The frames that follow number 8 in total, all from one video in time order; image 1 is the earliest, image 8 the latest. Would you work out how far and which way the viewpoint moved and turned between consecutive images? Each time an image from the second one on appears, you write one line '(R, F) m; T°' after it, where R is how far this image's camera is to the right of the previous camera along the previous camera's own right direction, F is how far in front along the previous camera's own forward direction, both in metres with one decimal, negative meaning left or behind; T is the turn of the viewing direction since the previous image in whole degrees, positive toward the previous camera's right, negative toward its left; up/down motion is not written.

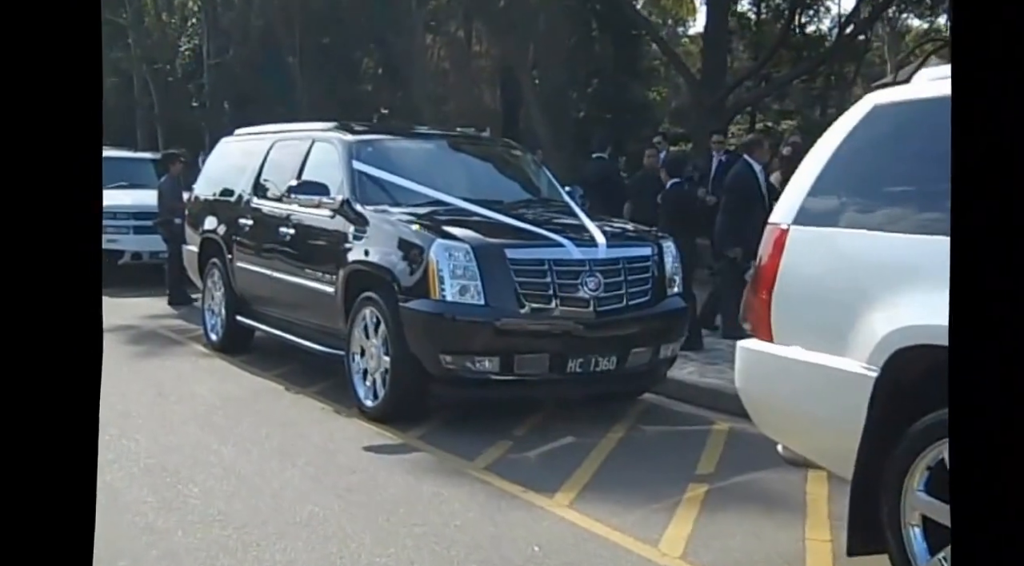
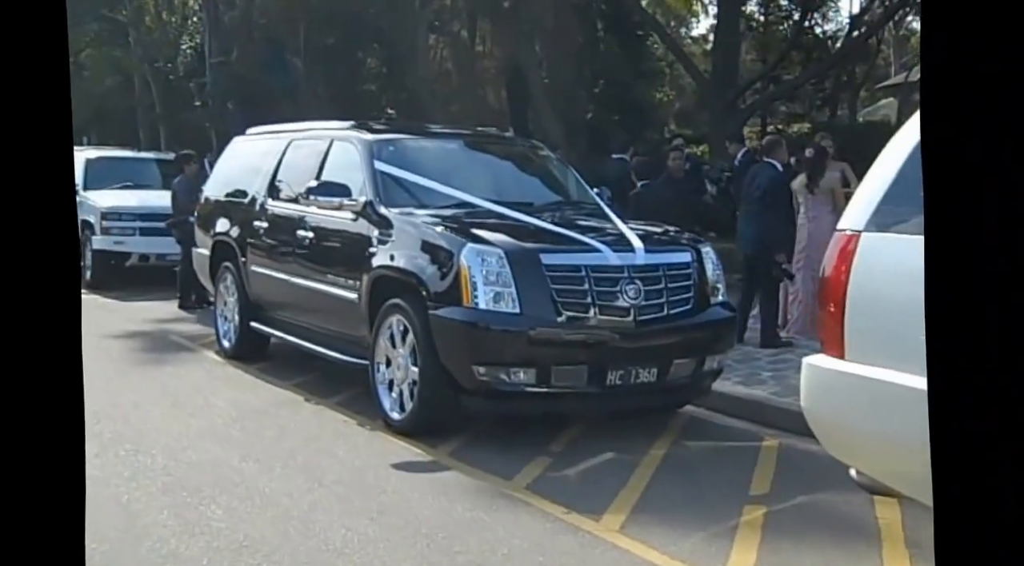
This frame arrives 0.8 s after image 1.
(-0.2, +0.3) m; 0°
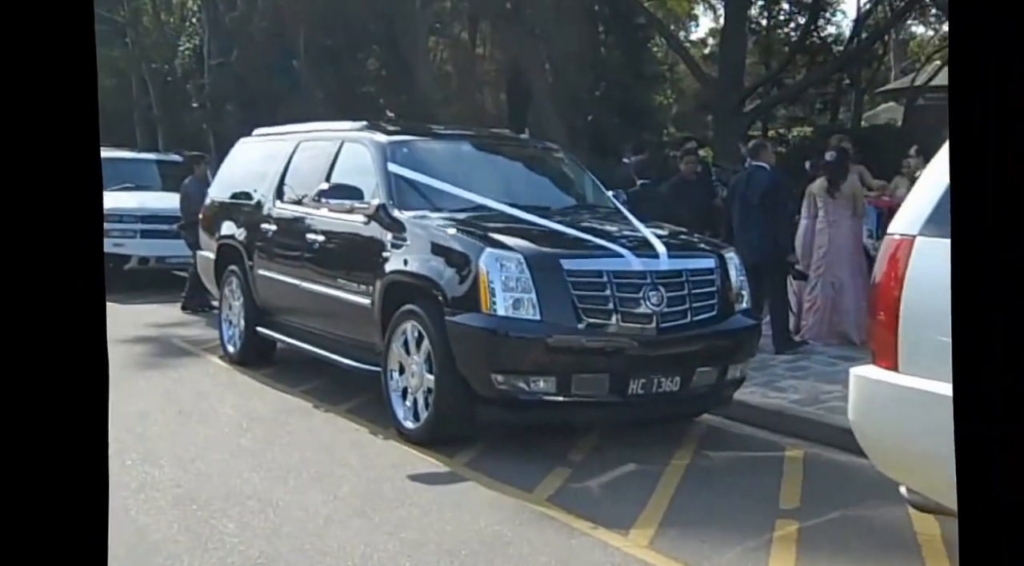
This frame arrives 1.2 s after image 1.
(-0.1, +0.1) m; 0°
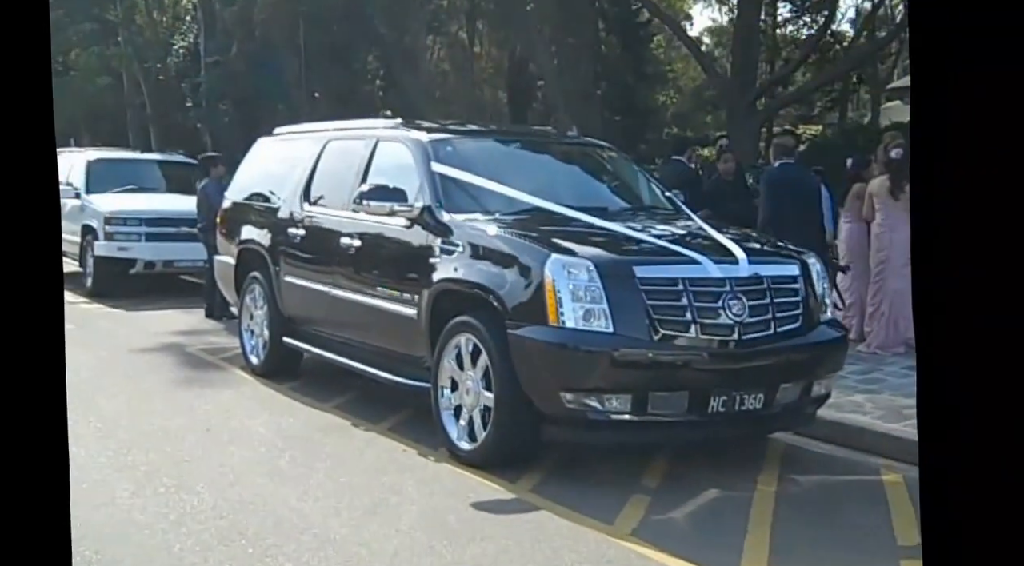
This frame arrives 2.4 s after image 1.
(-0.3, +0.4) m; +1°
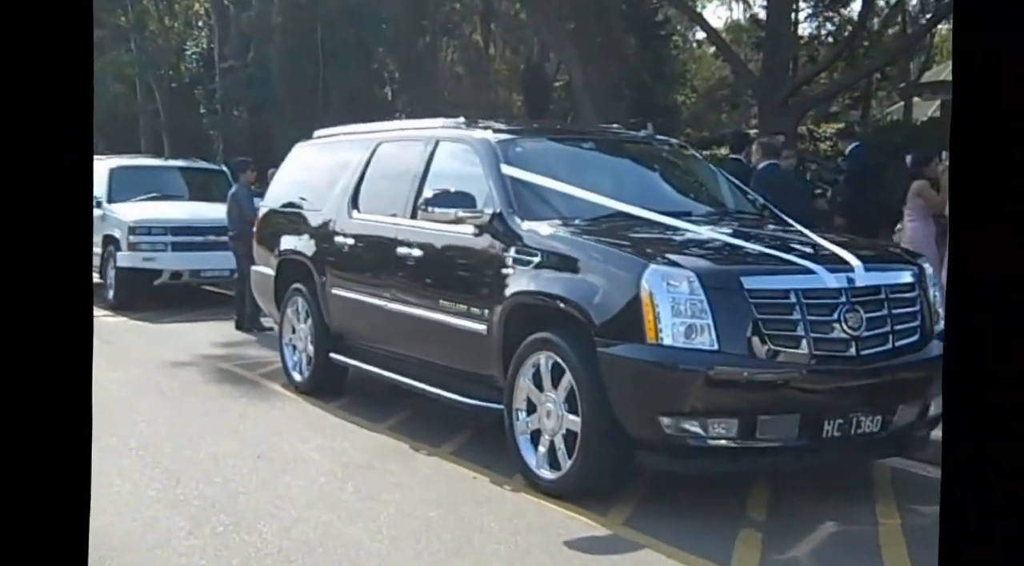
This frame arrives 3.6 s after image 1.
(-0.3, +0.4) m; -1°
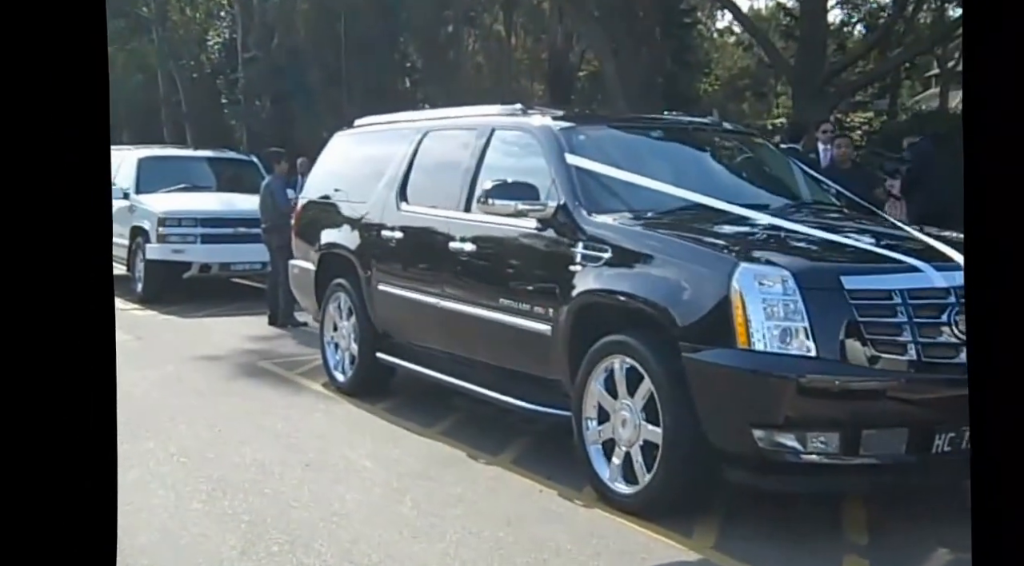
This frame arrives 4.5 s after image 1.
(-0.2, +0.3) m; -1°
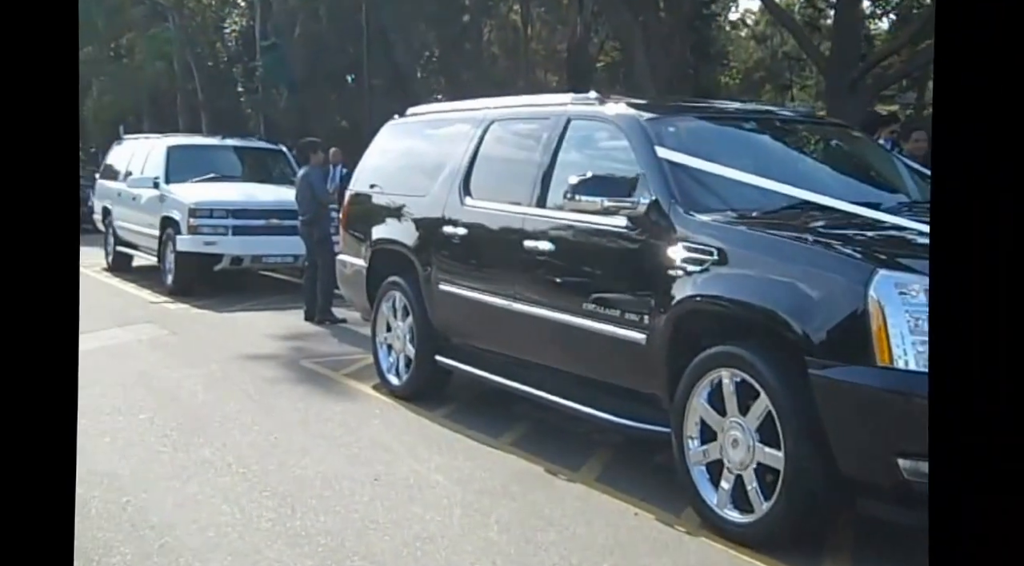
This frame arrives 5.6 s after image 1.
(-0.3, +0.3) m; 0°
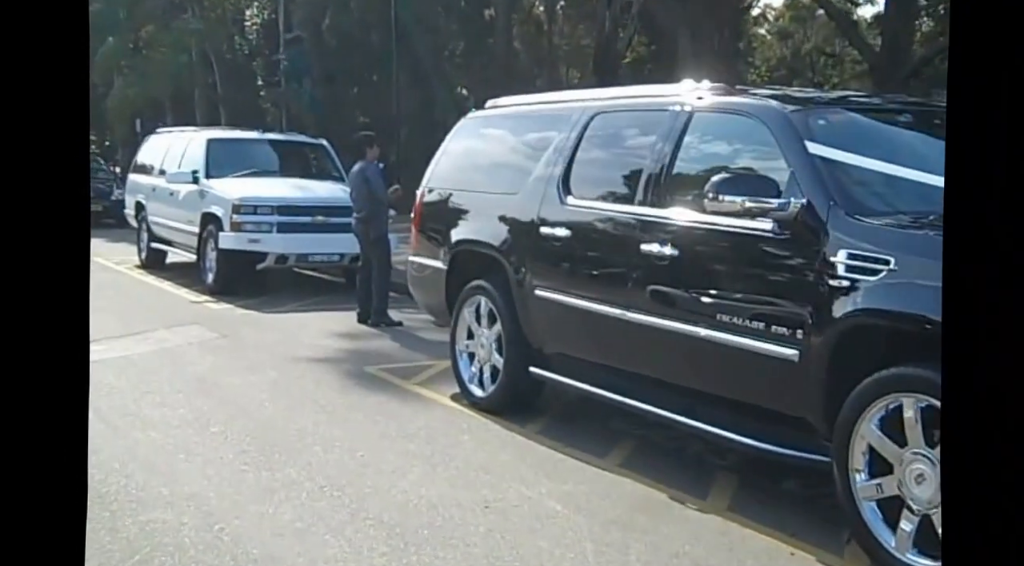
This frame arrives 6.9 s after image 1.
(-0.5, +0.4) m; -1°
